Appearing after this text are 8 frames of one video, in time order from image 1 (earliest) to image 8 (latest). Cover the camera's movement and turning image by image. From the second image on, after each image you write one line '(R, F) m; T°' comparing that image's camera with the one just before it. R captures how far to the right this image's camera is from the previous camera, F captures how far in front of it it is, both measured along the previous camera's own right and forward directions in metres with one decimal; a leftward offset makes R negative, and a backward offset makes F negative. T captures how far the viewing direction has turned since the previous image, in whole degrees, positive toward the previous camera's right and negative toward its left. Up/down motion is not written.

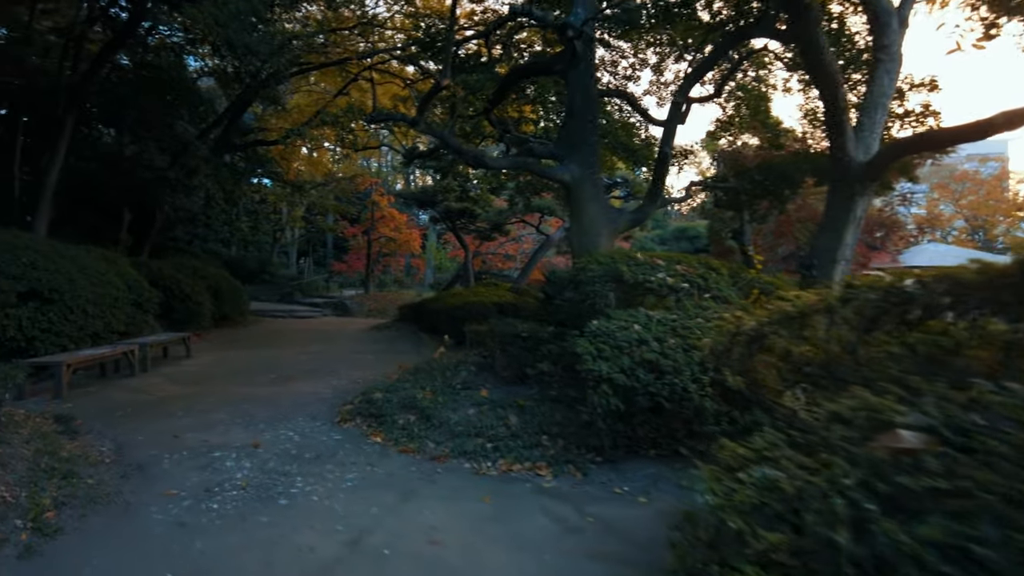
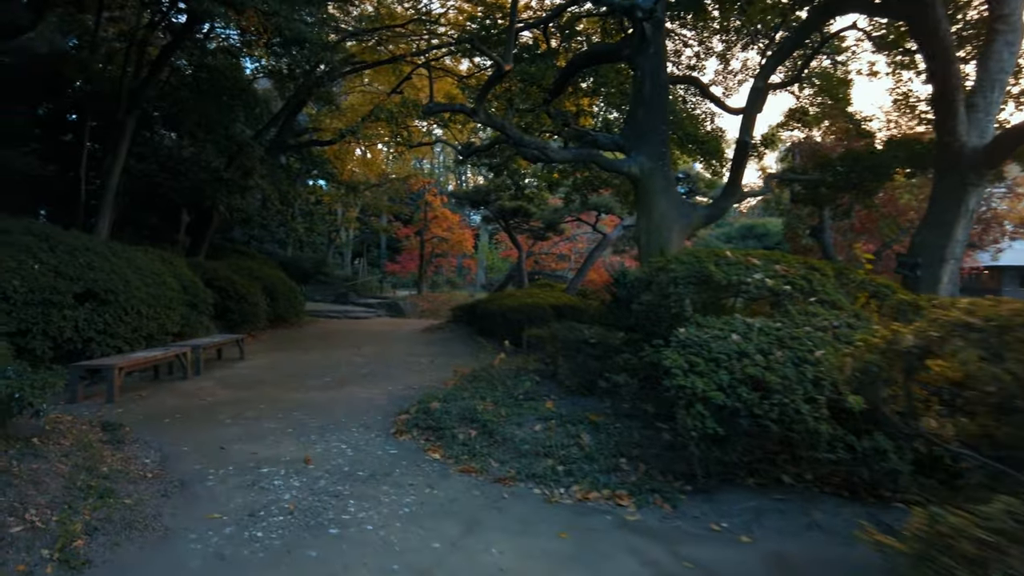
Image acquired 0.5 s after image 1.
(-0.1, +0.5) m; -4°
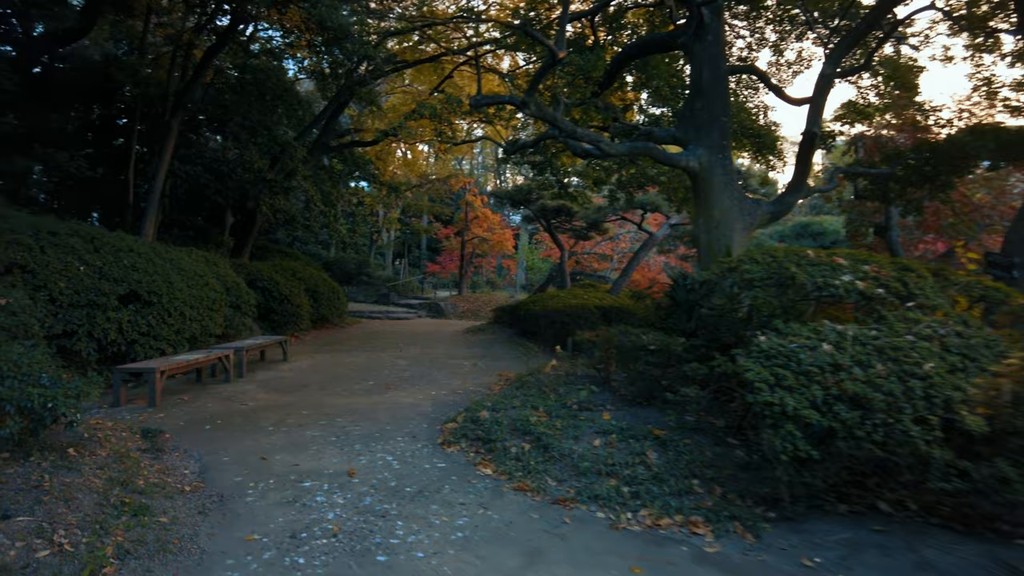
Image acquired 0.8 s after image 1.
(-0.1, +0.3) m; -3°
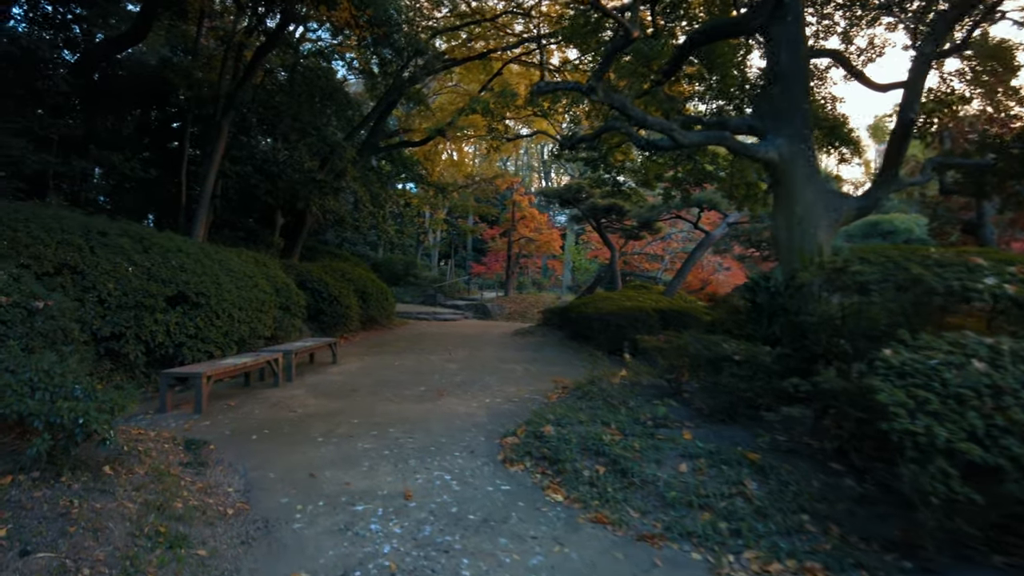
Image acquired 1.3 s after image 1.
(-0.2, +0.4) m; -4°
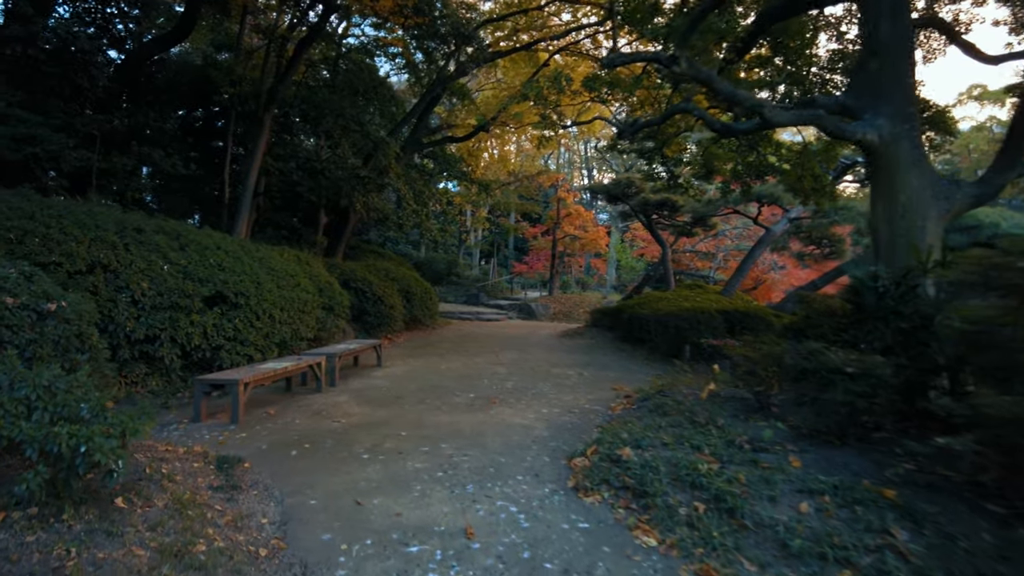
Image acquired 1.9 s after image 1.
(-0.2, +0.6) m; -3°
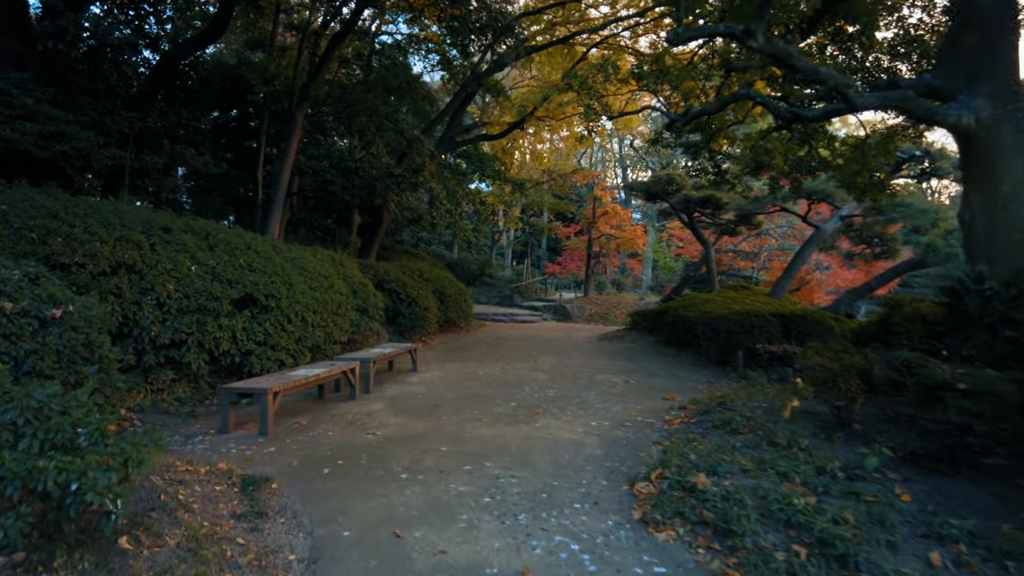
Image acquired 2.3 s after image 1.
(-0.1, +0.4) m; -3°
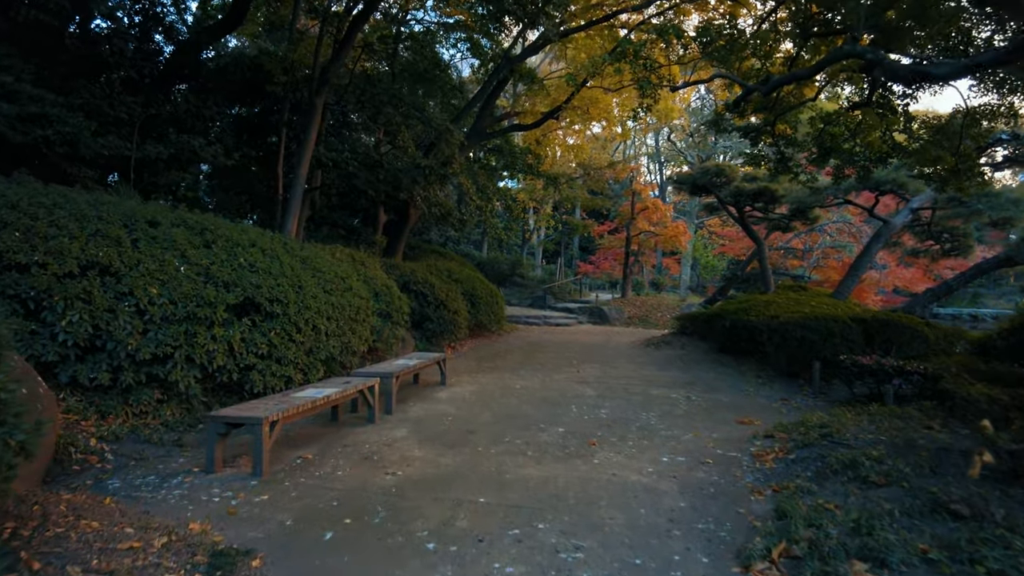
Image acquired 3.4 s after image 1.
(-0.2, +1.0) m; -2°
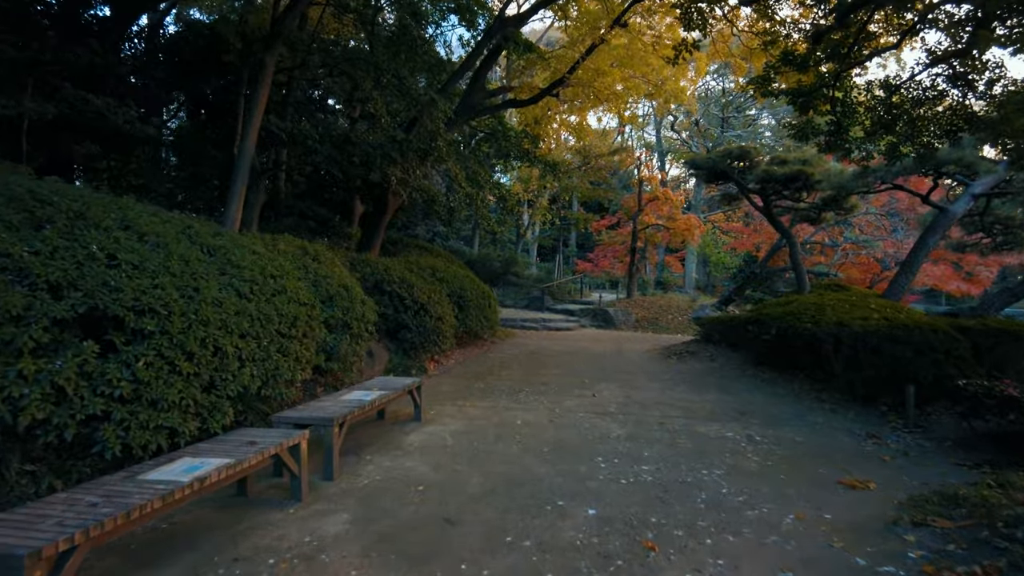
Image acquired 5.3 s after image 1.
(-0.1, +1.9) m; +1°
